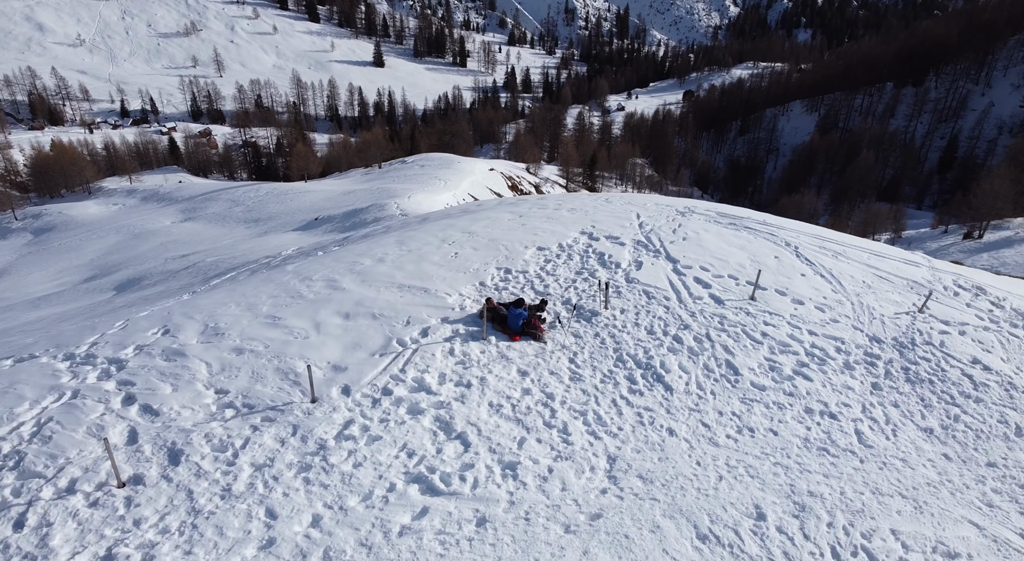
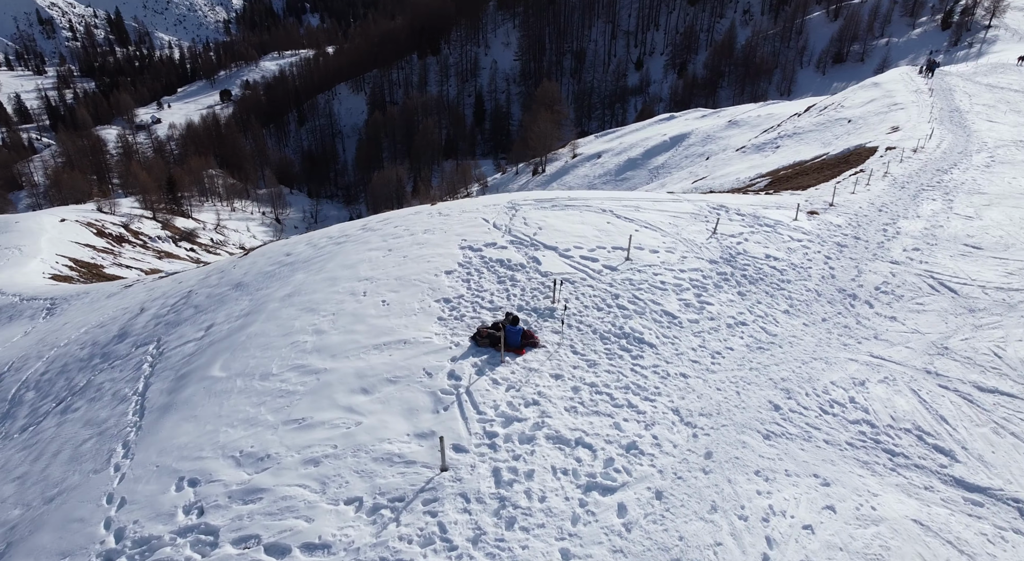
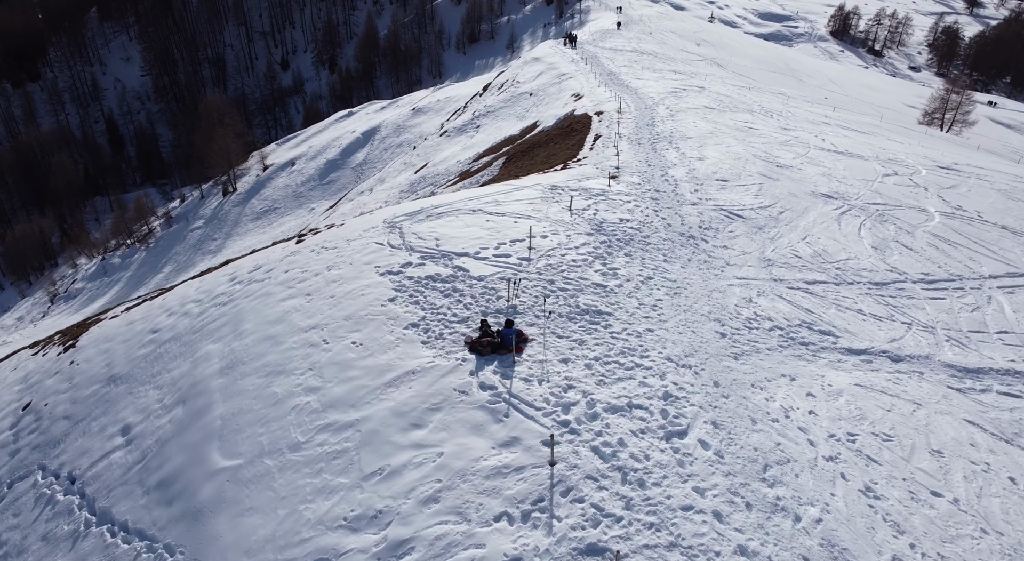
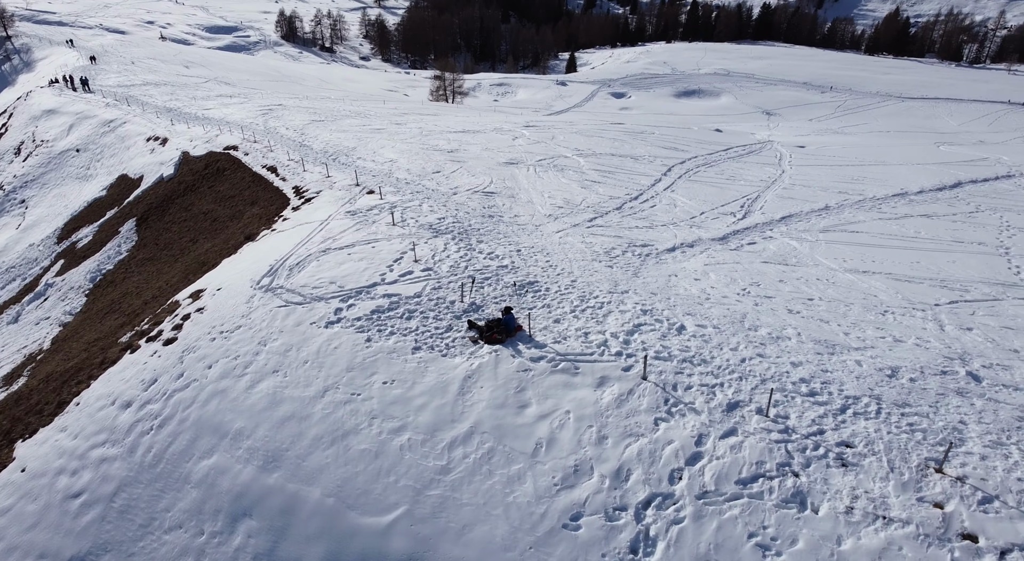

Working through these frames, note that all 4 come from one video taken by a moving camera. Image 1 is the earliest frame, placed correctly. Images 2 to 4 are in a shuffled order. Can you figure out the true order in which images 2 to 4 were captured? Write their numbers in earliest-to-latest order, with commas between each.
2, 3, 4
